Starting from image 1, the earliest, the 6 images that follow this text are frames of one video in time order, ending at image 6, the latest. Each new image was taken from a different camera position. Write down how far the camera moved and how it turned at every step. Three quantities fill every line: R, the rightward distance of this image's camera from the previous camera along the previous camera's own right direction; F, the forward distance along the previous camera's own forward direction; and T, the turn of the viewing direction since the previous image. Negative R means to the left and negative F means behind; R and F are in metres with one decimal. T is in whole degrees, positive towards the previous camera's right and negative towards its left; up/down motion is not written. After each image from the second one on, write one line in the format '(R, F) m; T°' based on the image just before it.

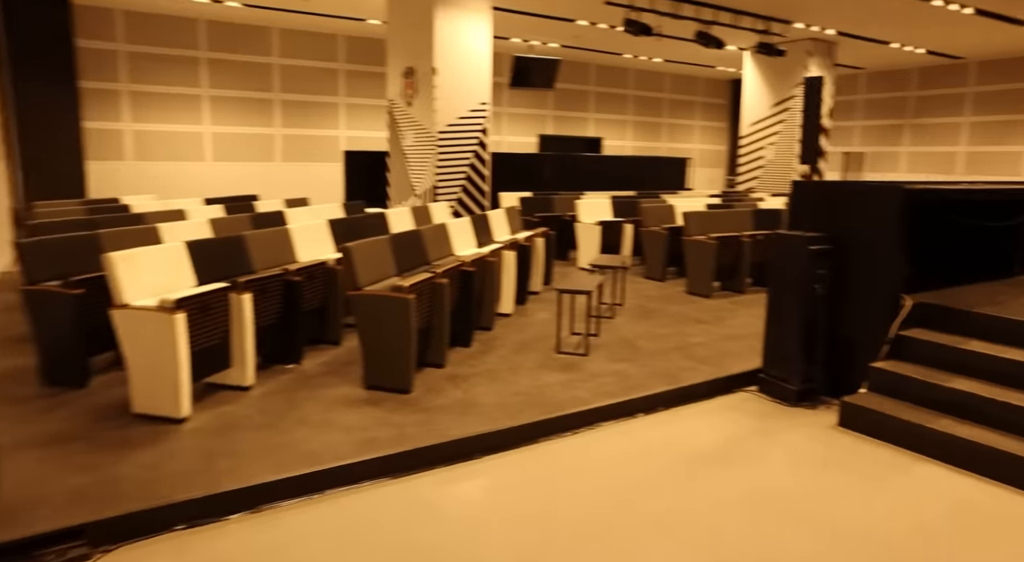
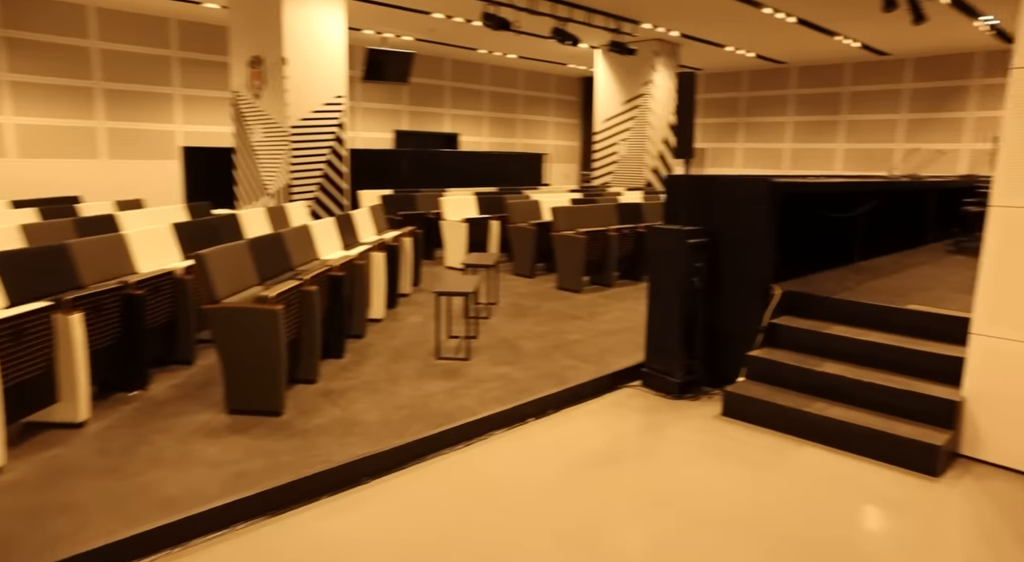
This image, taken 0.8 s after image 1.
(-0.1, +0.2) m; +12°
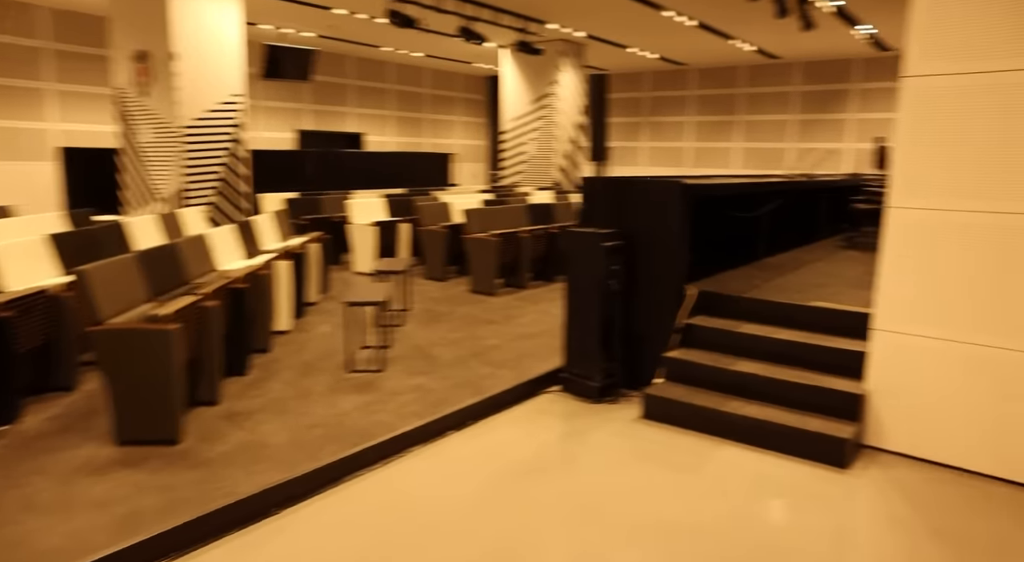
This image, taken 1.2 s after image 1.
(0.0, +0.1) m; +8°
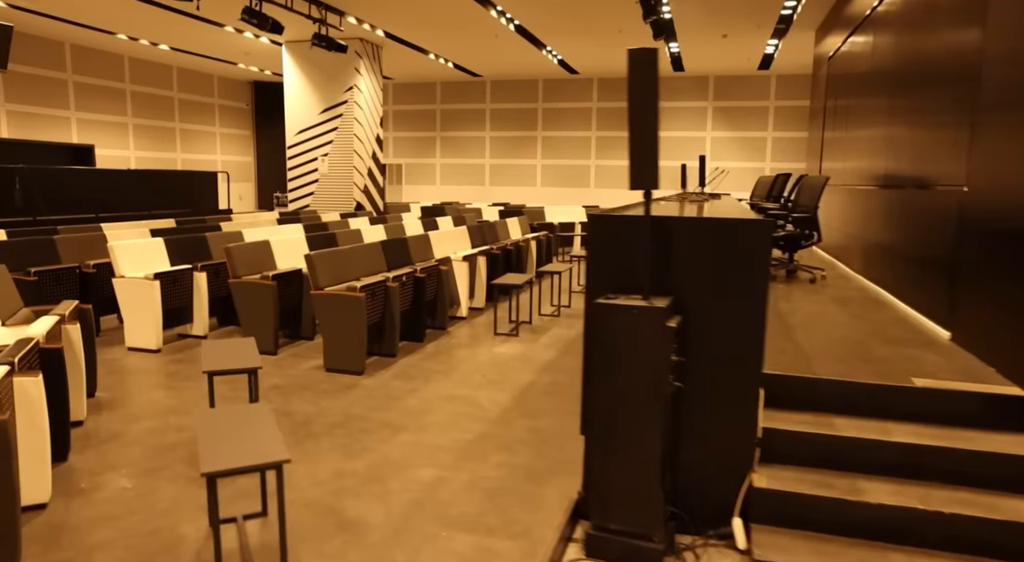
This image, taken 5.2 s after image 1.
(-0.9, +1.8) m; +21°
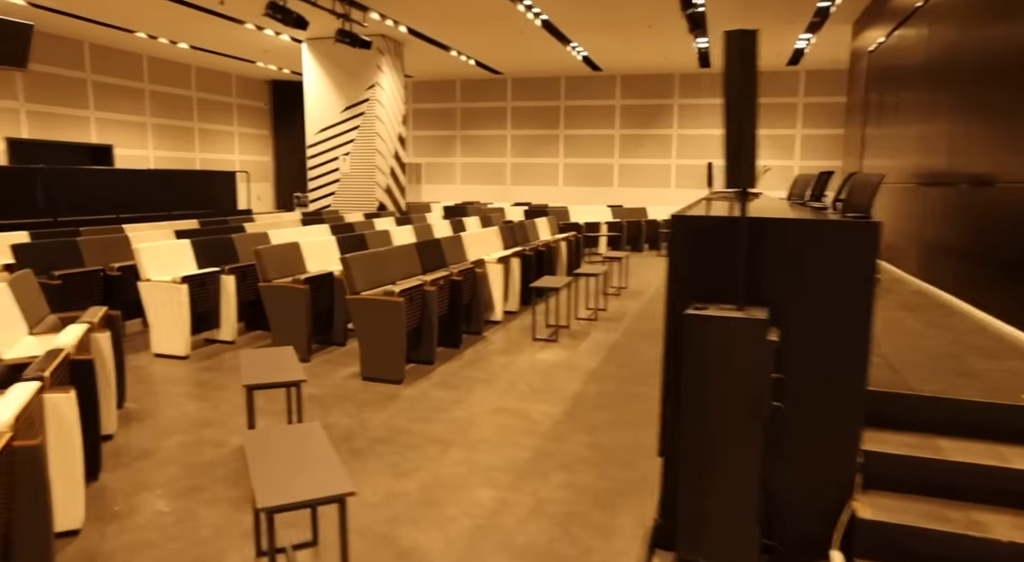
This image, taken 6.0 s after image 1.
(-0.2, +0.3) m; -1°
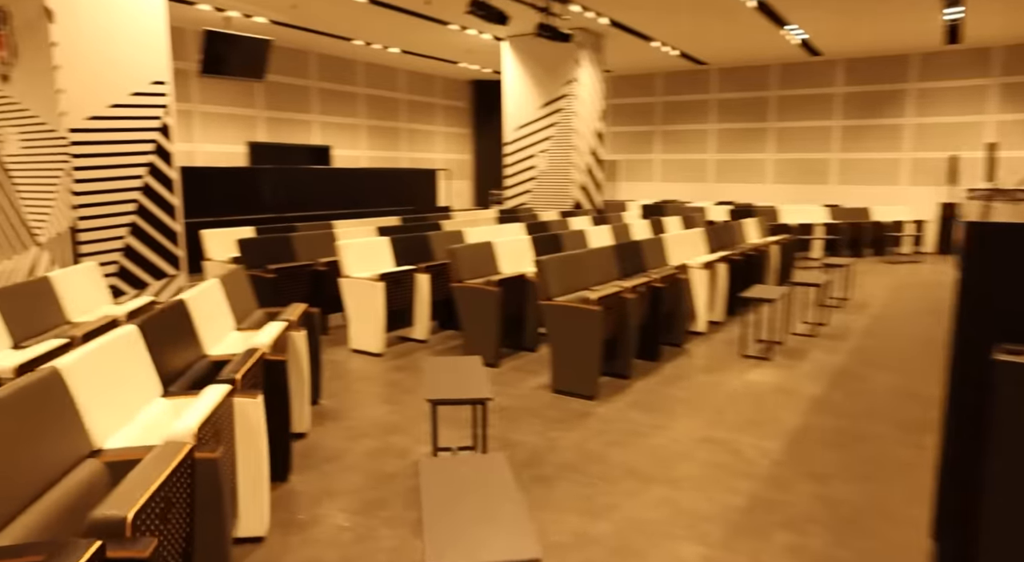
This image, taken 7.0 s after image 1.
(-0.1, +0.4) m; -16°
